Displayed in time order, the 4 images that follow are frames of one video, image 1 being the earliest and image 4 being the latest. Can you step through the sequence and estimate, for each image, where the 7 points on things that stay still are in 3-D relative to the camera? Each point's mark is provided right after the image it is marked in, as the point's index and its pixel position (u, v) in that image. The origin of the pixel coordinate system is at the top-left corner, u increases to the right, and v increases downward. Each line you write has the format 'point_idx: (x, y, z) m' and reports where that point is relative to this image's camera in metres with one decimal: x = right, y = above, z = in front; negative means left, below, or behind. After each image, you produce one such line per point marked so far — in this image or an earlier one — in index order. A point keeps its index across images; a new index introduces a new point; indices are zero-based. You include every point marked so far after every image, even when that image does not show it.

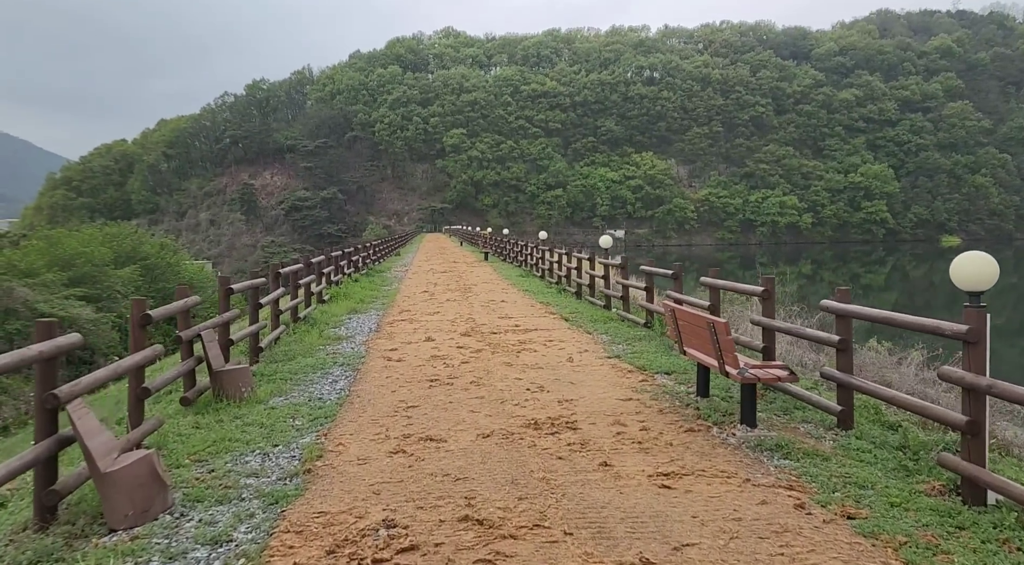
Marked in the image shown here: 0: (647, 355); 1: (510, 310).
0: (+1.2, -0.6, +6.8) m
1: (-0.1, -0.4, +10.3) m
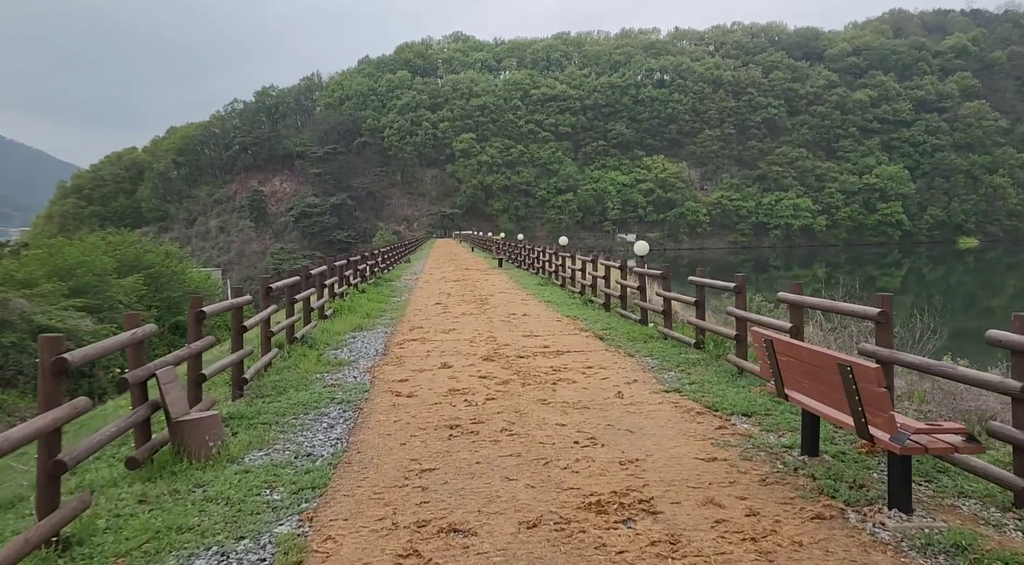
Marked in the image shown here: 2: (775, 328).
0: (+1.4, -0.8, +5.6) m
1: (+0.2, -0.5, +9.1) m
2: (+1.9, -0.3, +5.5) m
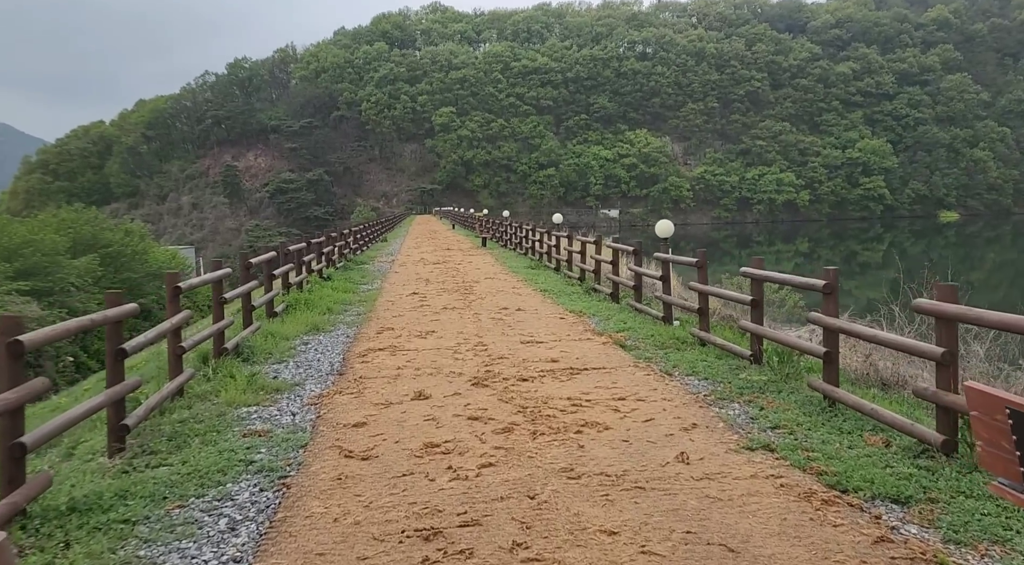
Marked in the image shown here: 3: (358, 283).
0: (+1.5, -0.8, +3.9) m
1: (+0.2, -0.4, +7.3) m
2: (+1.9, -0.3, +3.8) m
3: (-2.5, 0.0, +12.3) m
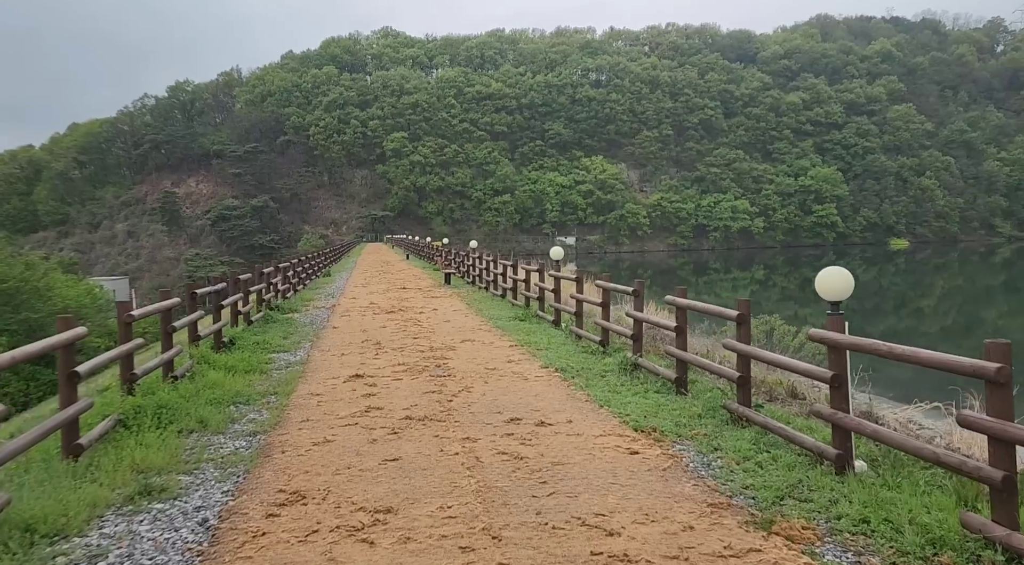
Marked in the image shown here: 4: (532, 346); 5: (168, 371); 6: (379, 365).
0: (+1.9, -1.2, +0.1) m
1: (+0.4, -1.0, +3.5) m
2: (+2.4, -0.7, +0.1) m
3: (-2.6, -0.7, +8.3) m
4: (+0.2, -0.7, +8.1) m
5: (-2.8, -0.7, +6.2) m
6: (-1.3, -0.8, +7.3) m
